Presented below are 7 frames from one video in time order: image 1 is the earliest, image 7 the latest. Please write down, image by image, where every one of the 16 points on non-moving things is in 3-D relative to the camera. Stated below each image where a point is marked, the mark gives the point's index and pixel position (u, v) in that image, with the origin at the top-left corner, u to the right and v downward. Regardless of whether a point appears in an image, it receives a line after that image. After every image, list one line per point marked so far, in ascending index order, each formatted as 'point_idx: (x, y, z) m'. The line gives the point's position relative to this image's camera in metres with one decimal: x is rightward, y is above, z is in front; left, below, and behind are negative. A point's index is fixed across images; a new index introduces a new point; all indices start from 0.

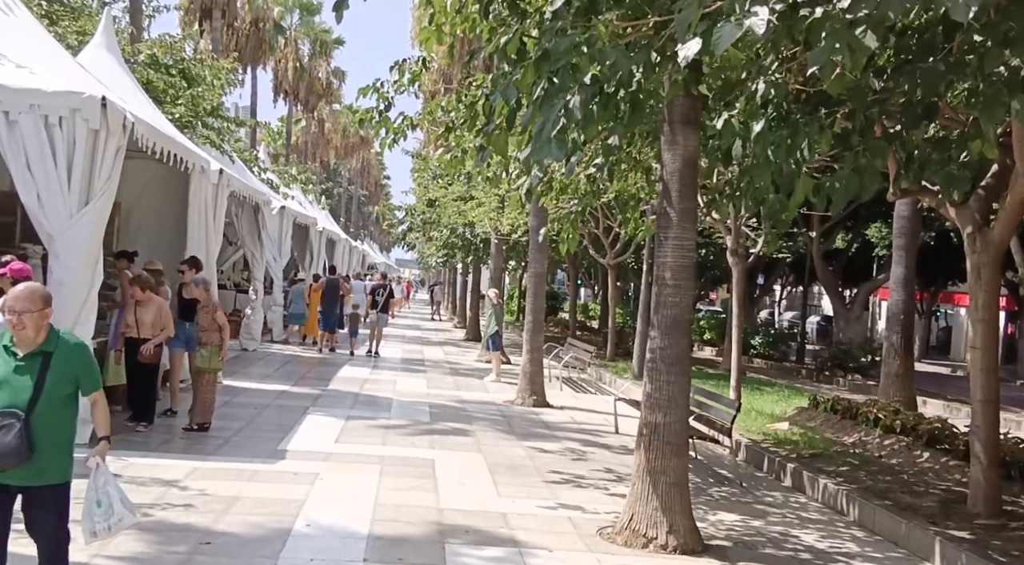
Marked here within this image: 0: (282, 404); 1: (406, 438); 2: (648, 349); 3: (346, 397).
0: (-2.9, -1.5, +12.4) m
1: (-1.1, -1.7, +10.6) m
2: (+0.9, -0.5, +6.8) m
3: (-2.2, -1.6, +13.5) m
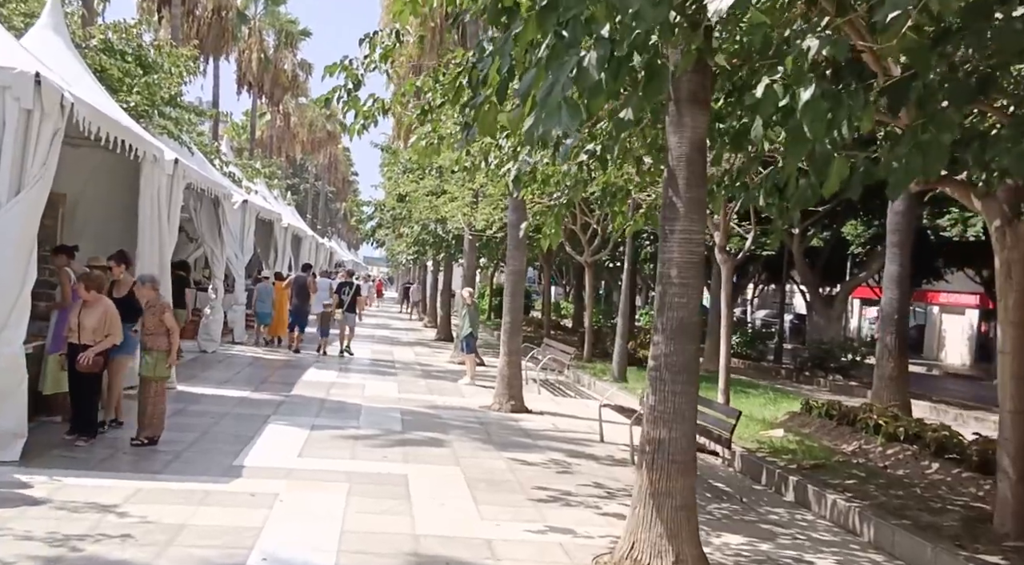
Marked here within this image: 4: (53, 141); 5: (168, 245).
0: (-3.1, -1.5, +11.6) m
1: (-1.3, -1.7, +9.7) m
2: (+0.8, -0.4, +6.0) m
3: (-2.5, -1.5, +12.6) m
4: (-4.1, +1.3, +8.8) m
5: (-4.4, +0.4, +12.7) m
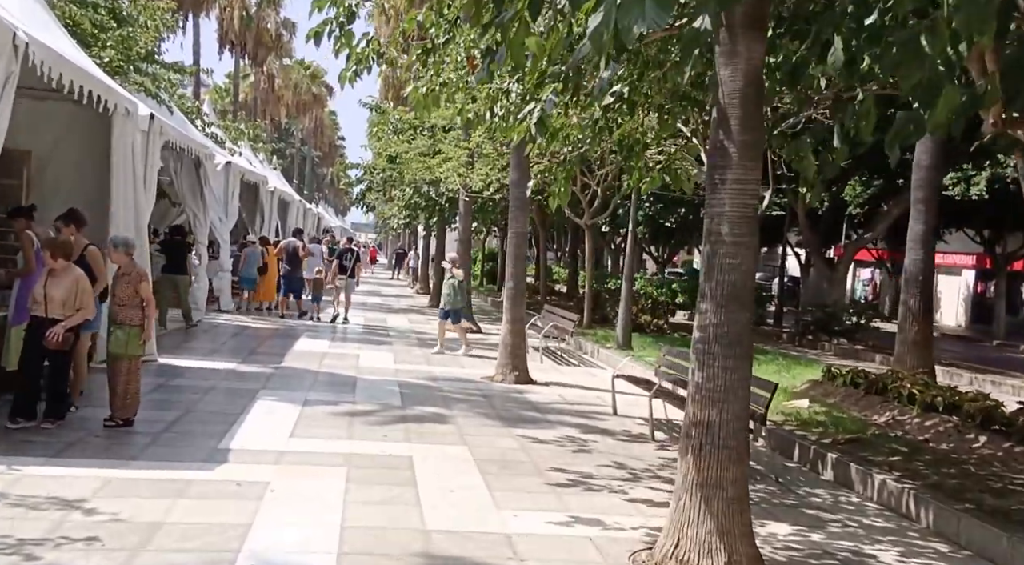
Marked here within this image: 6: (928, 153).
0: (-3.1, -1.1, +10.7) m
1: (-1.2, -1.3, +8.9) m
2: (+1.0, -0.2, +5.2) m
3: (-2.5, -1.1, +11.8) m
4: (-4.0, +1.5, +7.8) m
5: (-4.4, +0.8, +11.8) m
6: (+5.3, +1.6, +12.6) m
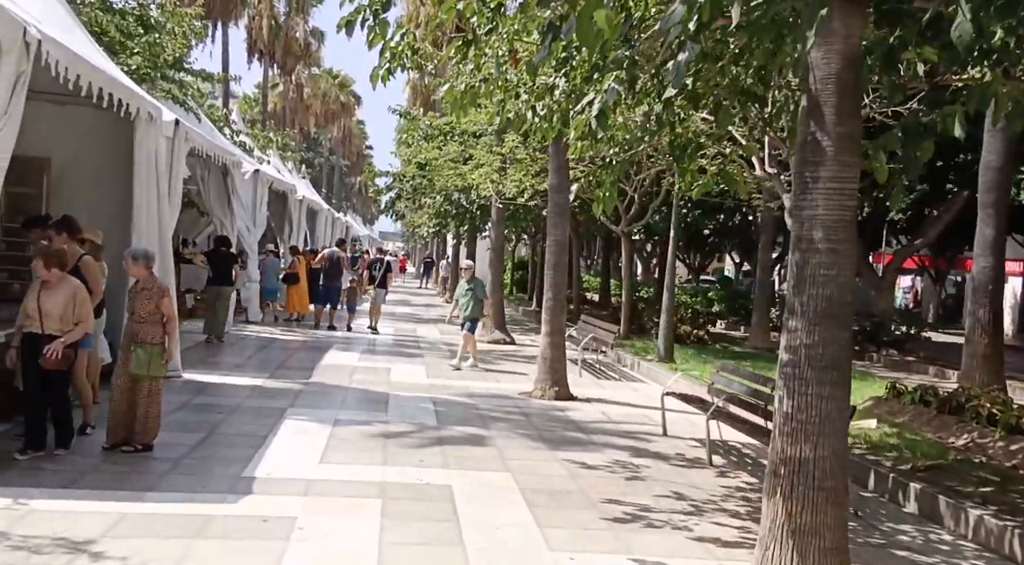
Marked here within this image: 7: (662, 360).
0: (-2.6, -1.2, +10.1) m
1: (-0.9, -1.4, +8.3) m
2: (+1.3, -0.3, +4.5) m
3: (-2.0, -1.3, +11.2) m
4: (-3.7, +1.4, +7.3) m
5: (-3.9, +0.7, +11.2) m
6: (+5.8, +1.5, +11.8) m
7: (+2.5, -1.3, +16.3) m
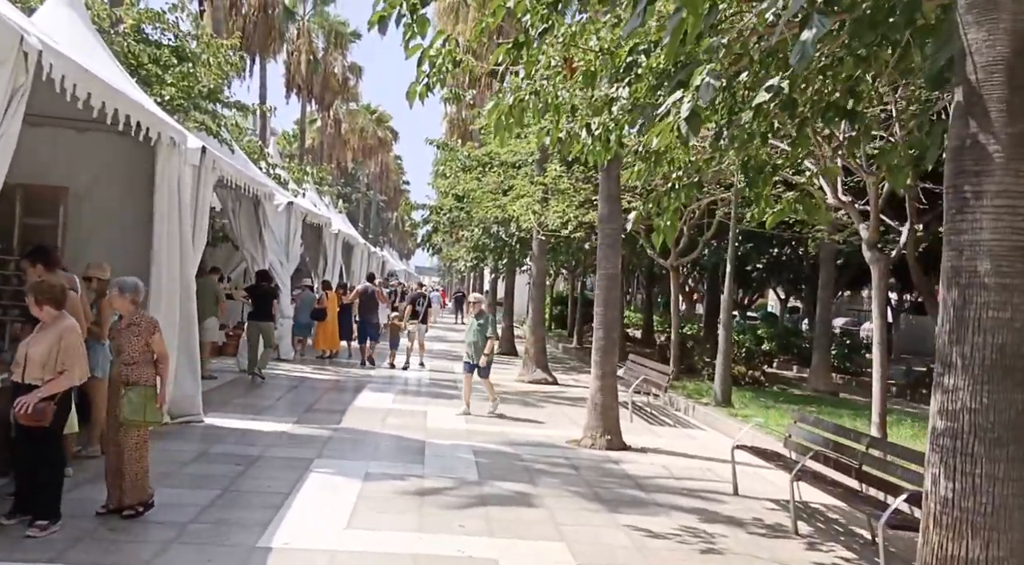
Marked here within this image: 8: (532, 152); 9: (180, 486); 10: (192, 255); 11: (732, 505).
0: (-2.2, -1.6, +9.2) m
1: (-0.5, -1.7, +7.3) m
2: (+1.5, -0.5, +3.5) m
3: (-1.5, -1.6, +10.2) m
4: (-3.3, +1.2, +6.5) m
5: (-3.4, +0.3, +10.4) m
6: (+6.3, +1.1, +10.7) m
7: (+3.1, -1.9, +15.2) m
8: (+0.4, +2.5, +18.7) m
9: (-2.5, -1.6, +7.6) m
10: (-3.4, +0.3, +10.4) m
11: (+1.9, -1.9, +8.5) m
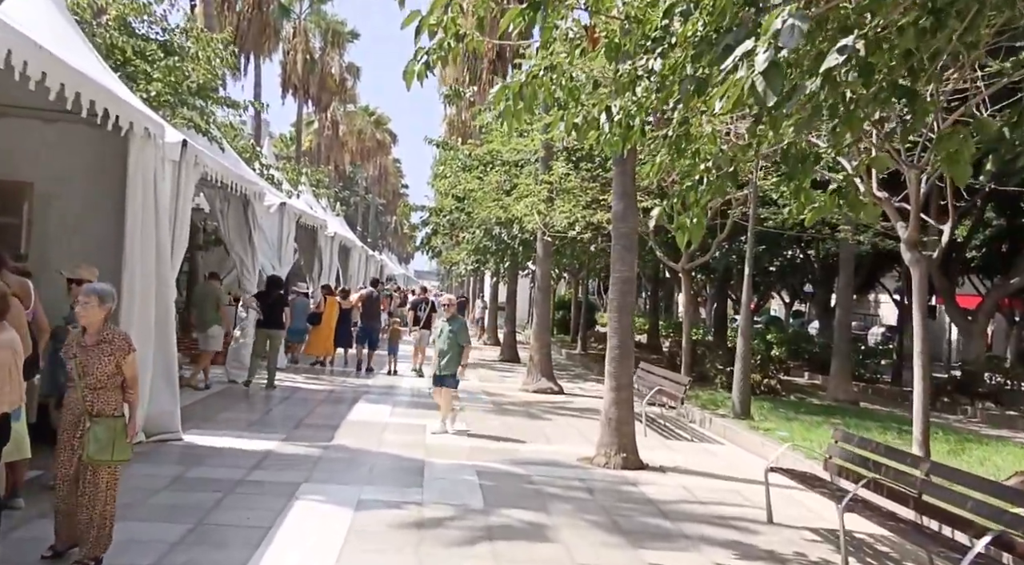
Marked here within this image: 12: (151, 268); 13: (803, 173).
0: (-2.1, -1.6, +8.3) m
1: (-0.4, -1.7, +6.4) m
2: (+1.6, -0.5, +2.6) m
3: (-1.4, -1.7, +9.3) m
4: (-3.2, +1.2, +5.6) m
5: (-3.3, +0.2, +9.5) m
6: (+6.4, +1.1, +9.8) m
7: (+3.2, -2.0, +14.2) m
8: (+0.4, +2.4, +17.8) m
9: (-2.5, -1.6, +6.6) m
10: (-3.3, +0.3, +9.5) m
11: (+2.0, -2.0, +7.6) m
12: (-3.4, +0.2, +9.2) m
13: (+2.0, +0.8, +7.0) m
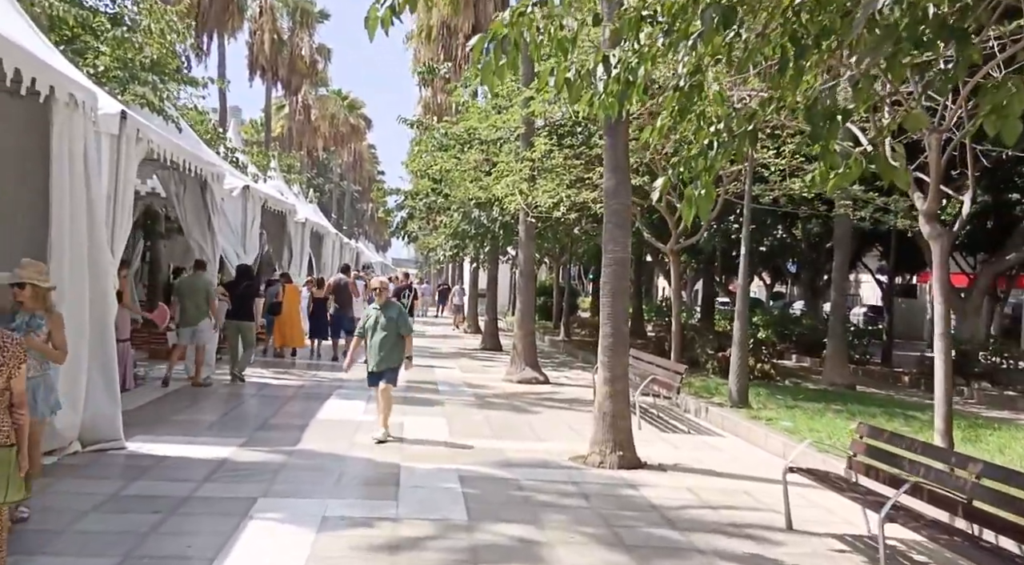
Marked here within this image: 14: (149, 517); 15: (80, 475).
0: (-2.2, -1.5, +7.3) m
1: (-0.4, -1.6, +5.4) m
2: (+1.6, -0.4, +1.6) m
3: (-1.6, -1.6, +8.3) m
4: (-3.3, +1.2, +4.5) m
5: (-3.5, +0.3, +8.4) m
6: (+6.2, +1.3, +8.9) m
7: (+3.0, -1.7, +13.4) m
8: (+0.1, +2.7, +16.8) m
9: (-2.5, -1.5, +5.6) m
10: (-3.5, +0.4, +8.5) m
11: (+1.9, -1.8, +6.7) m
12: (-3.5, +0.3, +8.2) m
13: (+1.9, +0.9, +6.0) m
14: (-2.4, -1.5, +6.4) m
15: (-3.2, -1.4, +7.4) m
